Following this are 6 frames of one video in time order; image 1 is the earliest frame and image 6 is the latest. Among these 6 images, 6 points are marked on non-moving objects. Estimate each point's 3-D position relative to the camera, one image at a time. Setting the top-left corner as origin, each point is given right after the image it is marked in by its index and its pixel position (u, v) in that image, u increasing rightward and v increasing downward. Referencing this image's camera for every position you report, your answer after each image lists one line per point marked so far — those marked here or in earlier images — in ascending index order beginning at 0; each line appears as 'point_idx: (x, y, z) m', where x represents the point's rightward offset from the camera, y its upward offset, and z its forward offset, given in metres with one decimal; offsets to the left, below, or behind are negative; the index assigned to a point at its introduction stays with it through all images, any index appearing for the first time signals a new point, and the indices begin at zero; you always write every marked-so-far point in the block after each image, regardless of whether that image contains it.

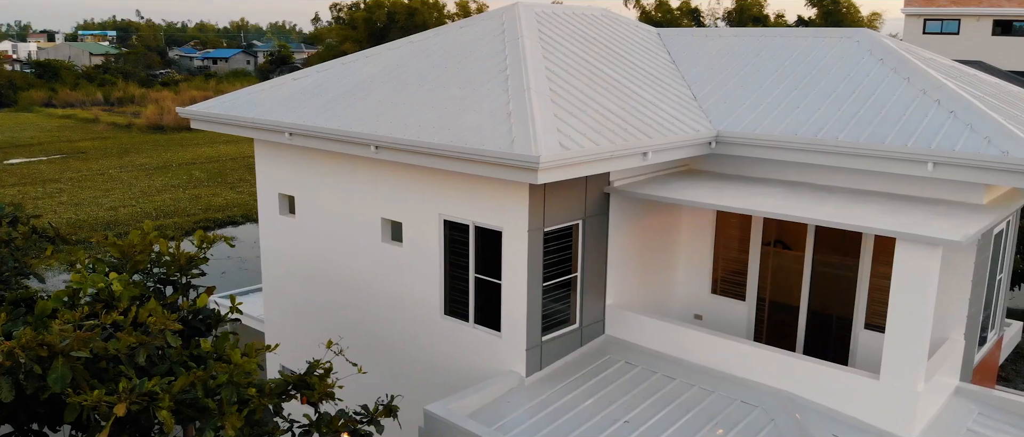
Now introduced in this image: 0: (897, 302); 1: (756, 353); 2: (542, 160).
0: (+4.2, -0.9, +7.8) m
1: (+3.1, -1.7, +9.1) m
2: (+0.3, +0.6, +7.7) m
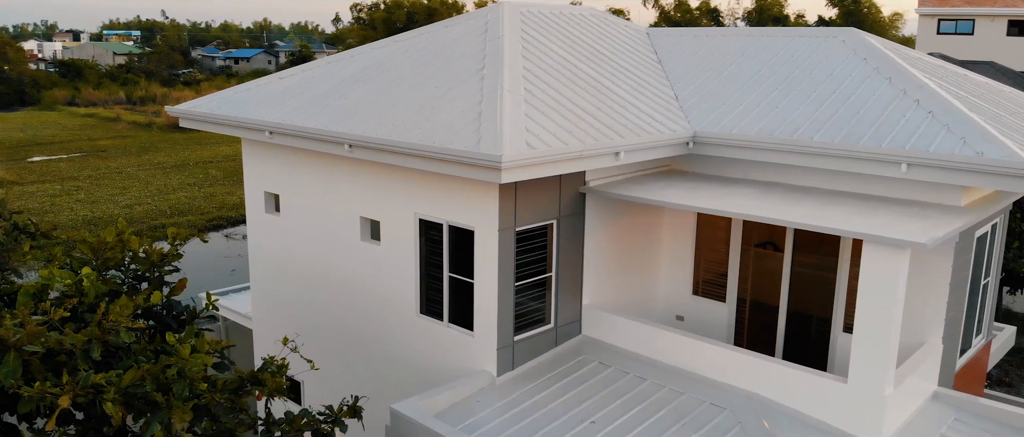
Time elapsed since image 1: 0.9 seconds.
0: (+3.8, -0.9, +7.7) m
1: (+2.7, -1.7, +9.0) m
2: (-0.1, +0.6, +7.7) m
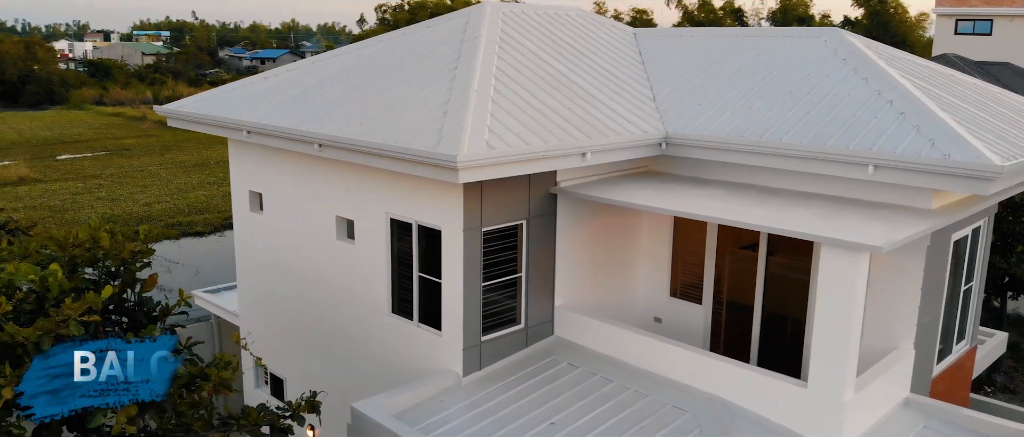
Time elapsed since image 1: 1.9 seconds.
0: (+3.3, -1.0, +7.6) m
1: (+2.2, -1.8, +9.0) m
2: (-0.6, +0.6, +7.7) m
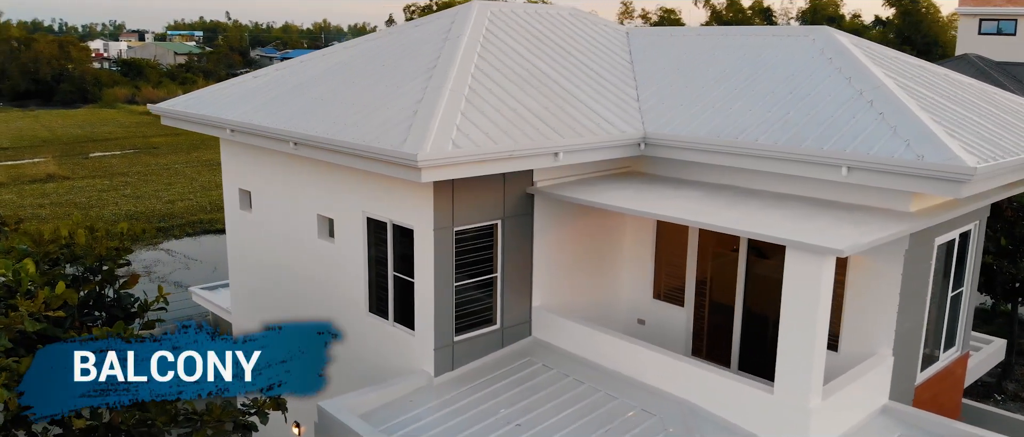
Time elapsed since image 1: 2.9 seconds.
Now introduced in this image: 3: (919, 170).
0: (+2.9, -1.0, +7.4) m
1: (+1.9, -1.8, +8.8) m
2: (-1.0, +0.6, +7.6) m
3: (+4.3, +0.5, +7.5) m
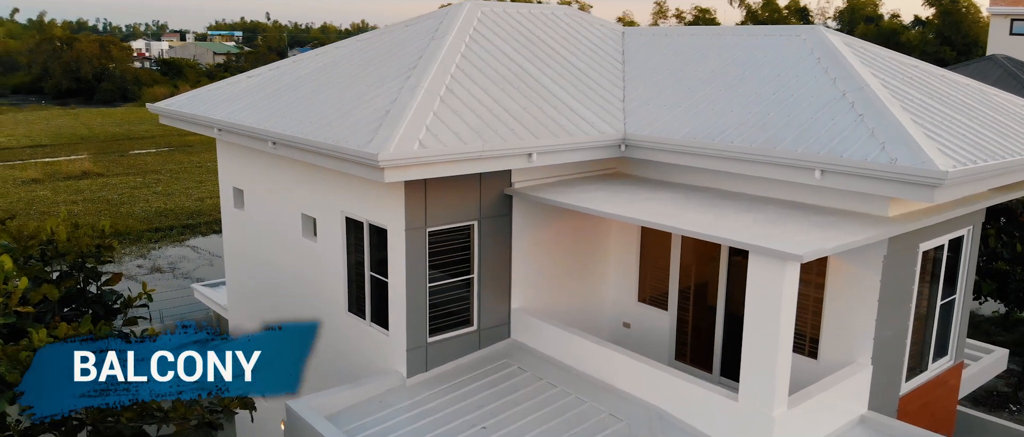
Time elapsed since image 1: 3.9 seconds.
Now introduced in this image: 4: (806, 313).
0: (+2.5, -1.0, +7.2) m
1: (+1.5, -1.8, +8.7) m
2: (-1.4, +0.6, +7.6) m
3: (+3.9, +0.5, +7.3) m
4: (+3.8, -1.2, +9.2) m
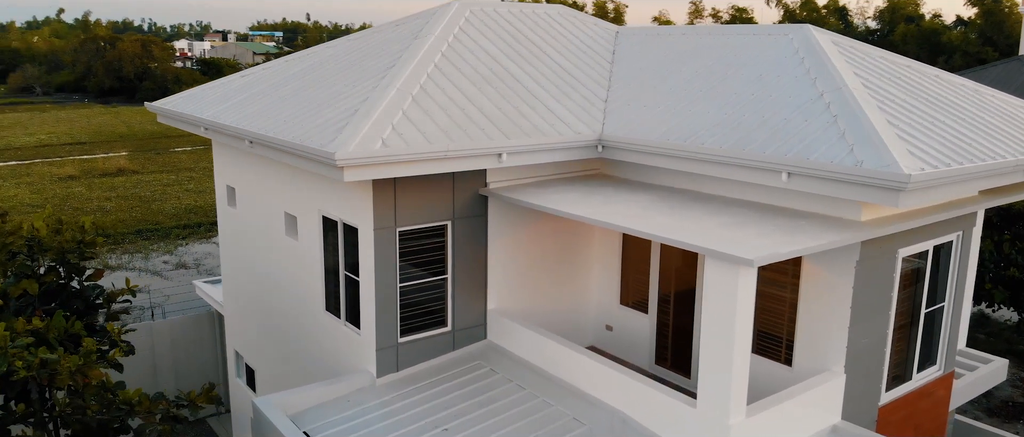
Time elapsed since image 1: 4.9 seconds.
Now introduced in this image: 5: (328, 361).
0: (+2.0, -1.0, +7.1) m
1: (+1.1, -1.8, +8.6) m
2: (-1.8, +0.6, +7.6) m
3: (+3.4, +0.4, +7.1) m
4: (+3.4, -1.3, +9.0) m
5: (-2.8, -2.2, +10.8) m
